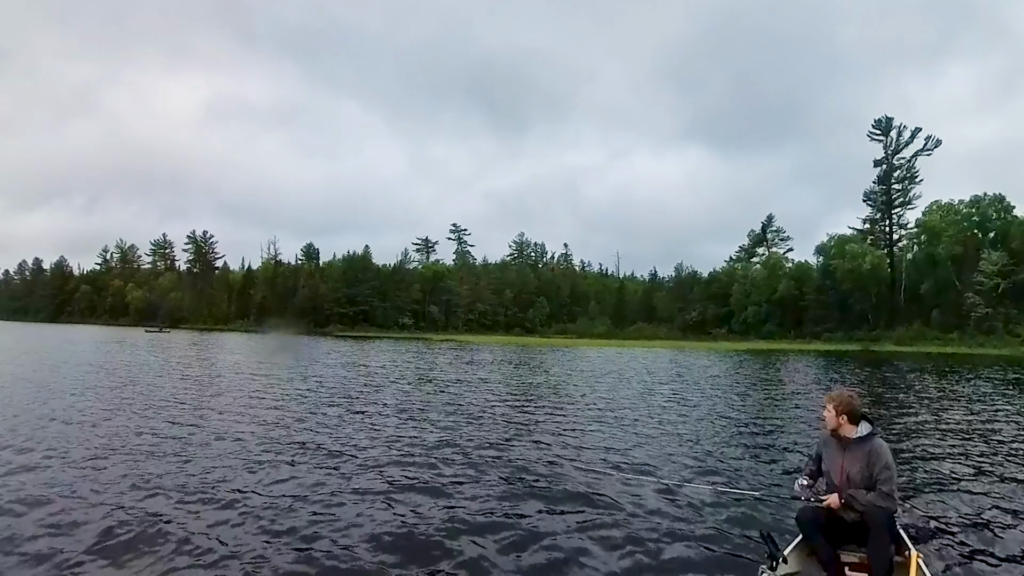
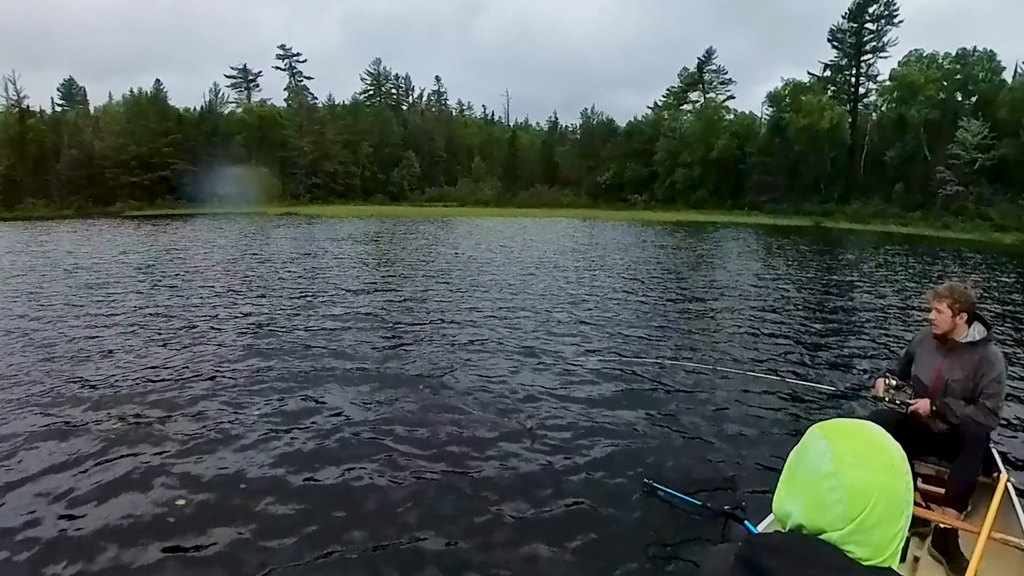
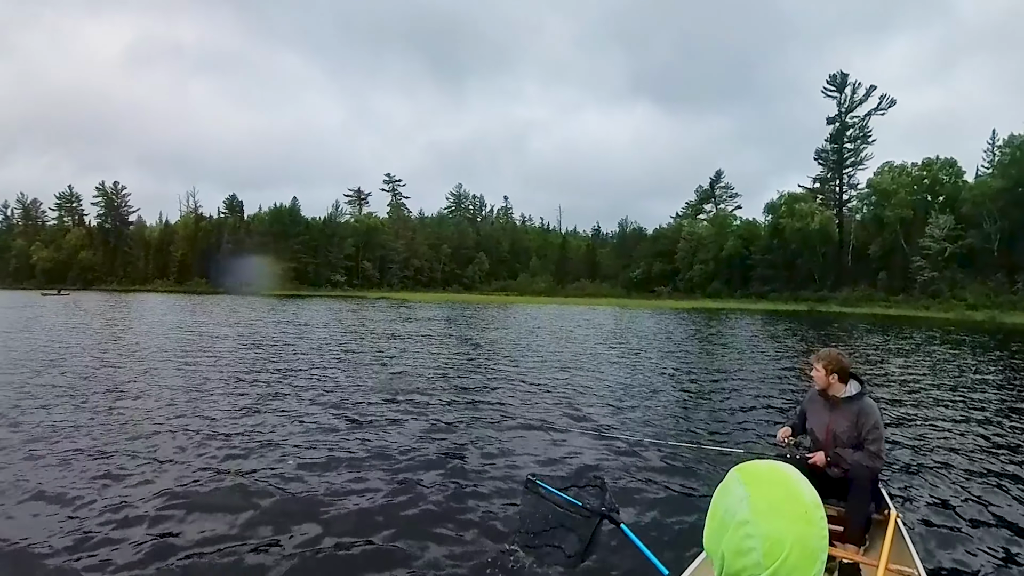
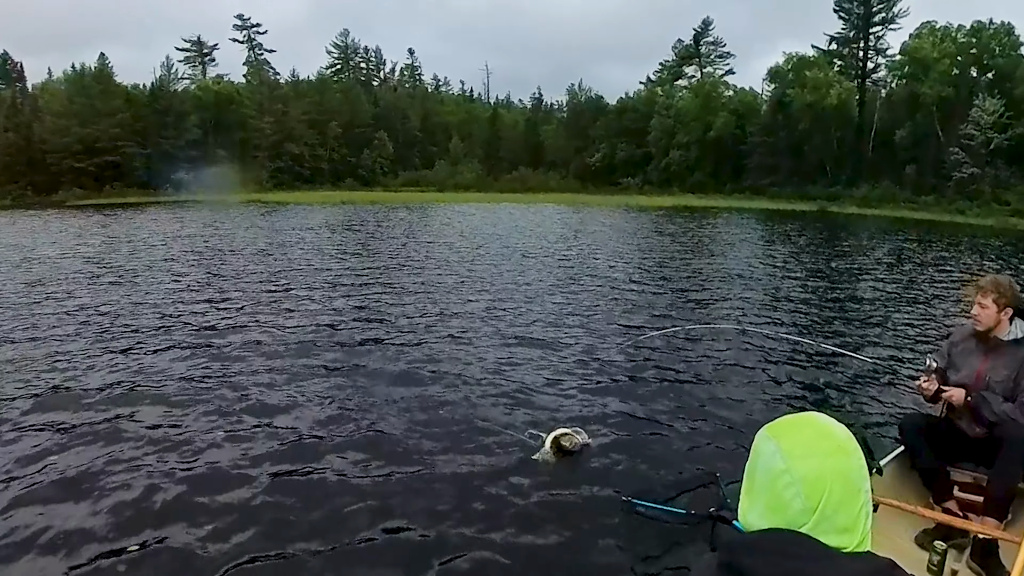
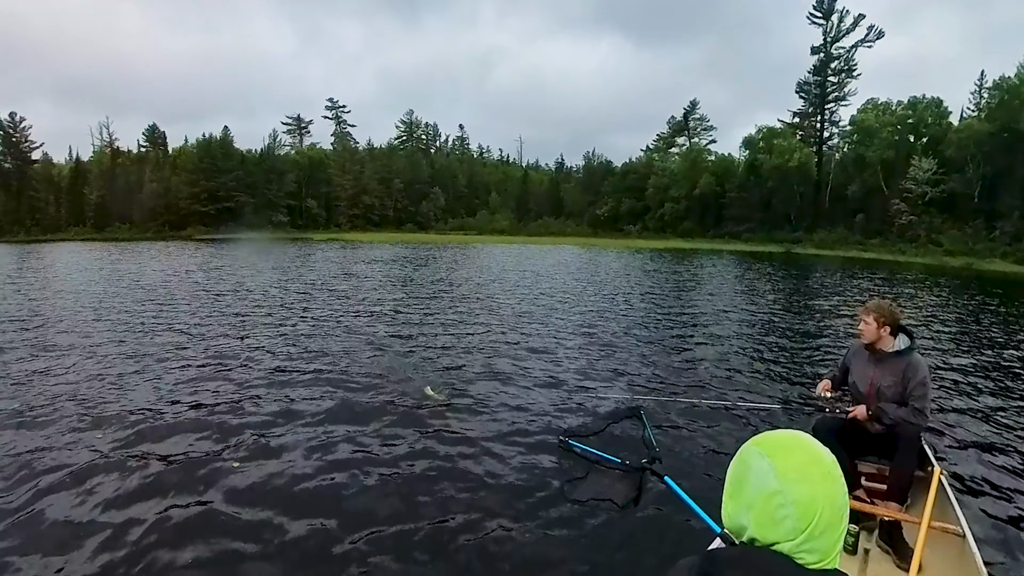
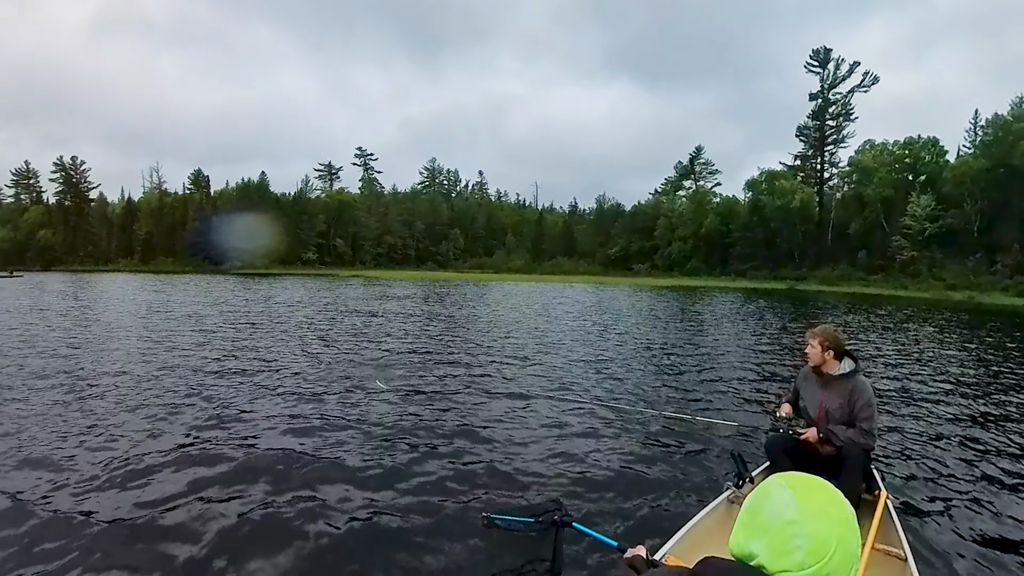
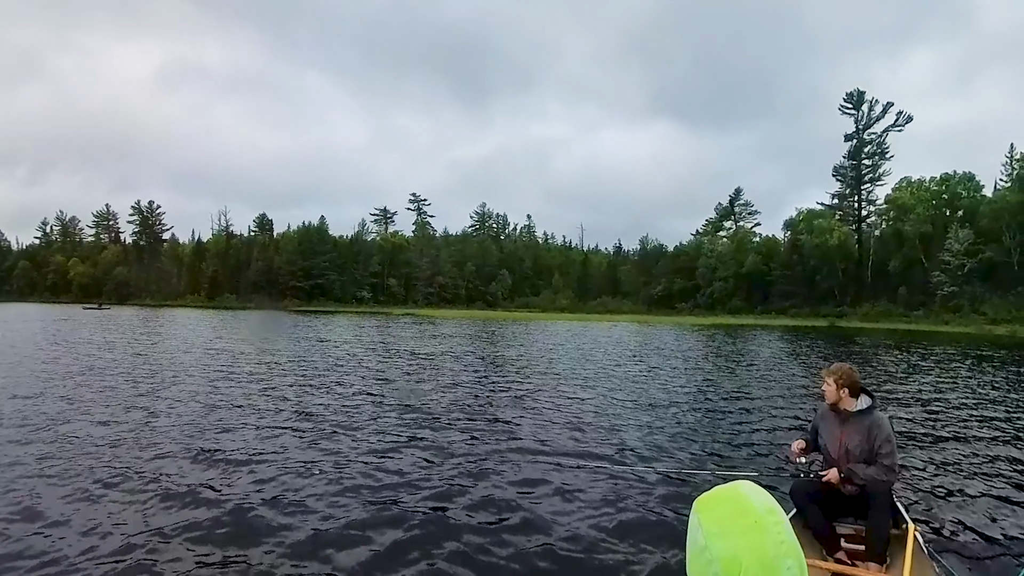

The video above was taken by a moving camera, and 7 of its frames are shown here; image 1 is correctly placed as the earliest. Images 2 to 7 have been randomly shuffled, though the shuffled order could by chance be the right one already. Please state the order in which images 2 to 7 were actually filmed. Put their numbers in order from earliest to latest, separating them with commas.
7, 3, 6, 5, 2, 4
